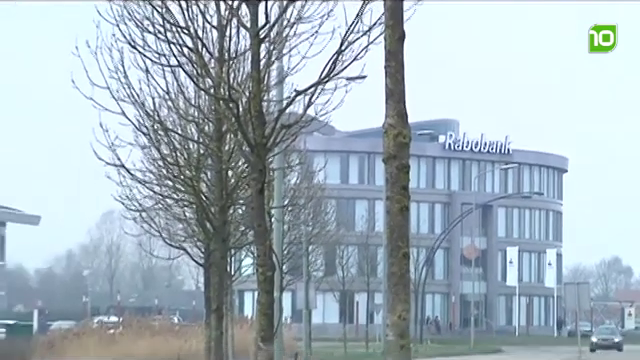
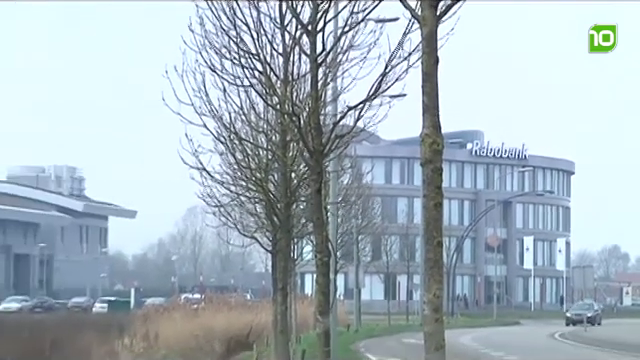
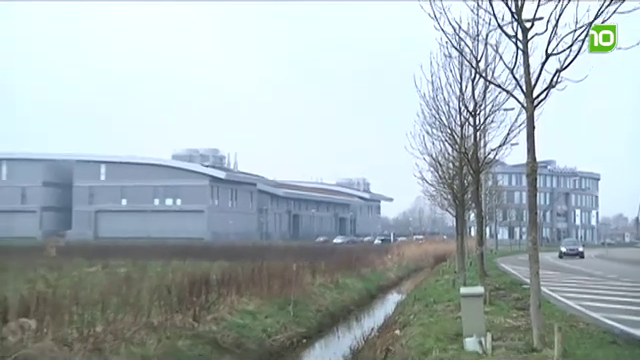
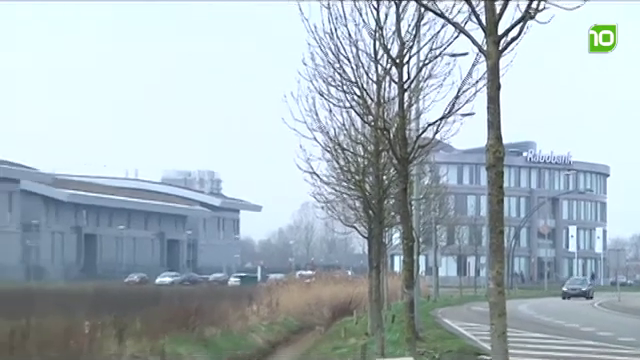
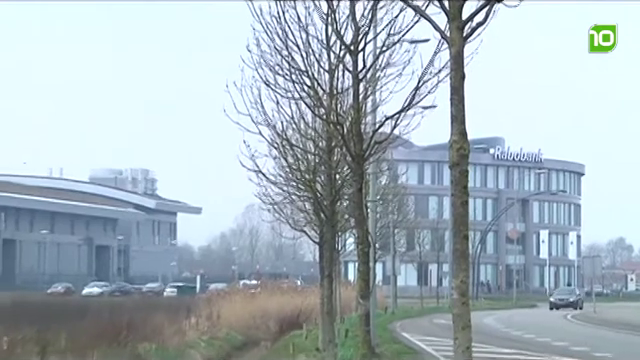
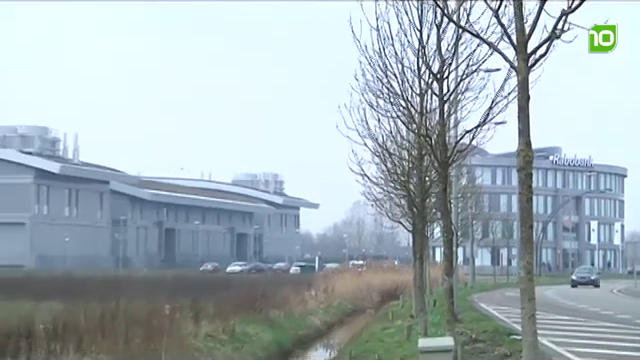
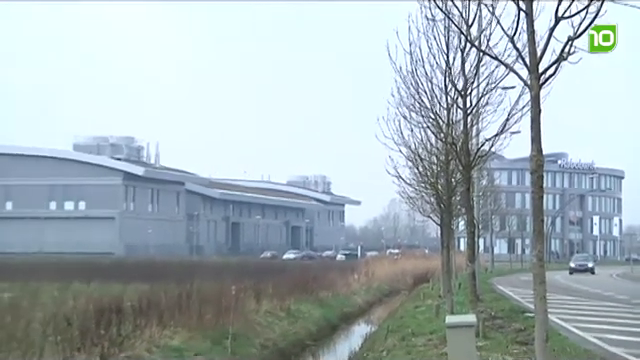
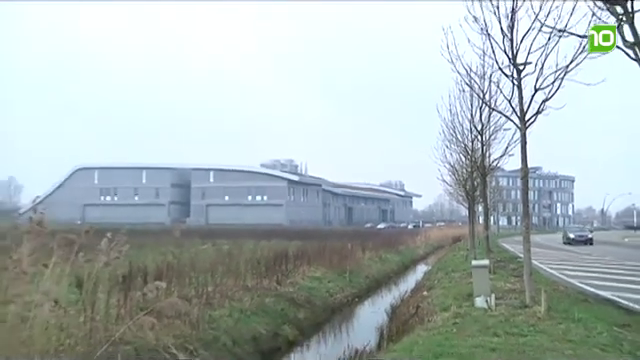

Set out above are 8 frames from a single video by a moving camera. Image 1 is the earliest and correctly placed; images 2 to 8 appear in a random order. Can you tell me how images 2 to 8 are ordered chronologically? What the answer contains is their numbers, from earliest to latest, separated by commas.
2, 5, 4, 6, 7, 3, 8
